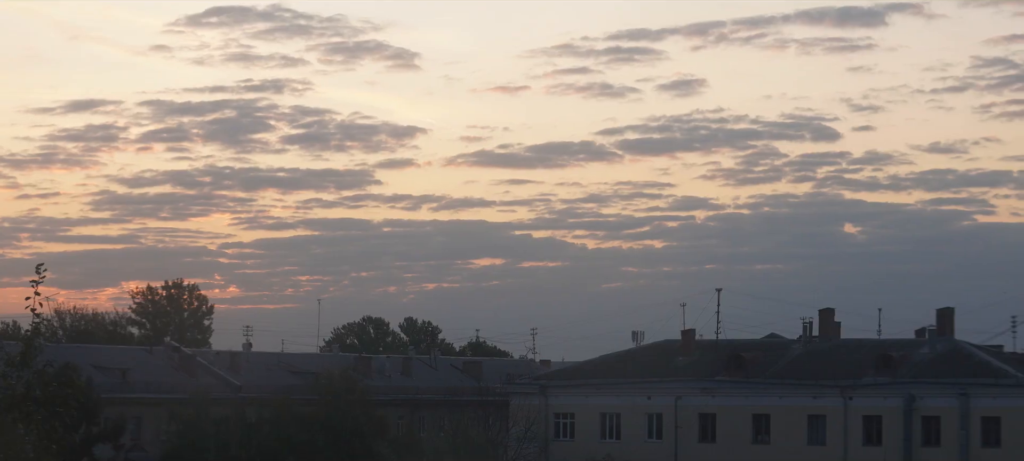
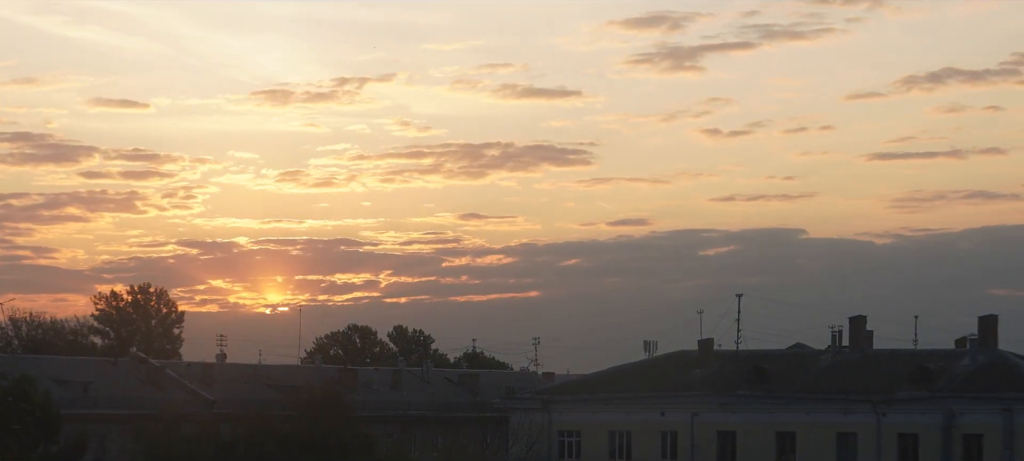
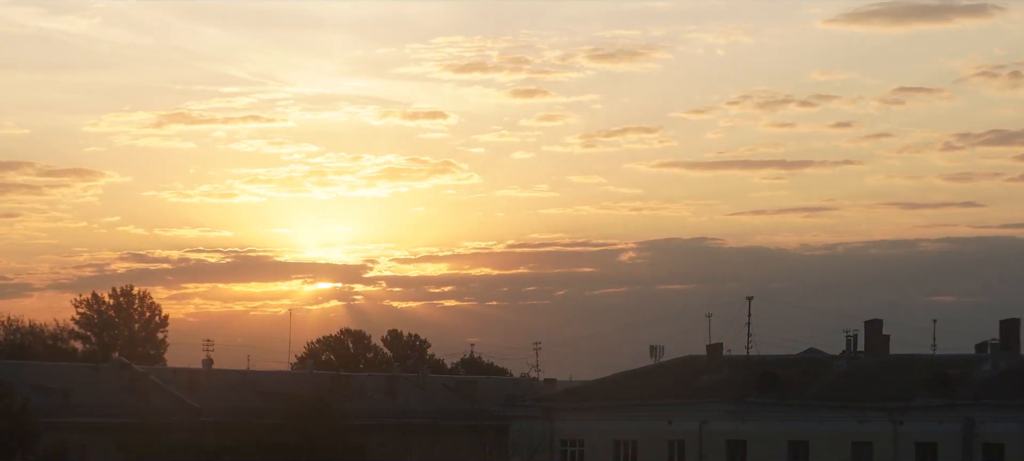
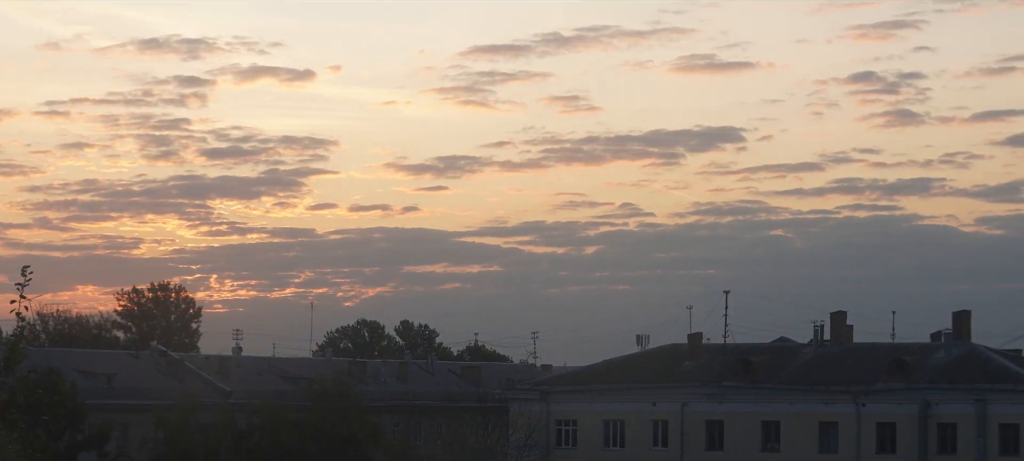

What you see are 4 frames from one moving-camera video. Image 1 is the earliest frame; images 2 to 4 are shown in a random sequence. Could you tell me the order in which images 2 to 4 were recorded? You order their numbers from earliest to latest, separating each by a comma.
4, 2, 3
